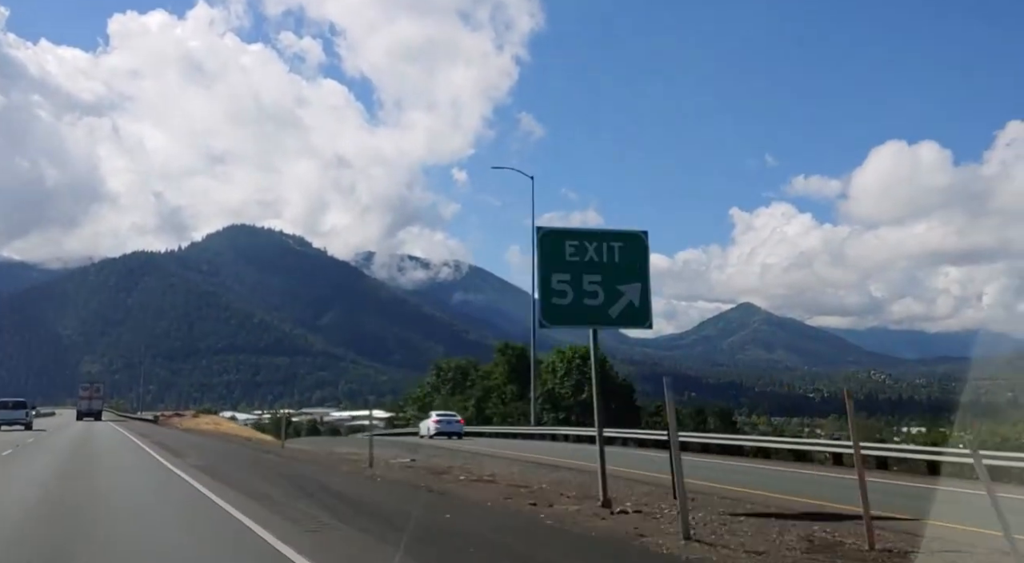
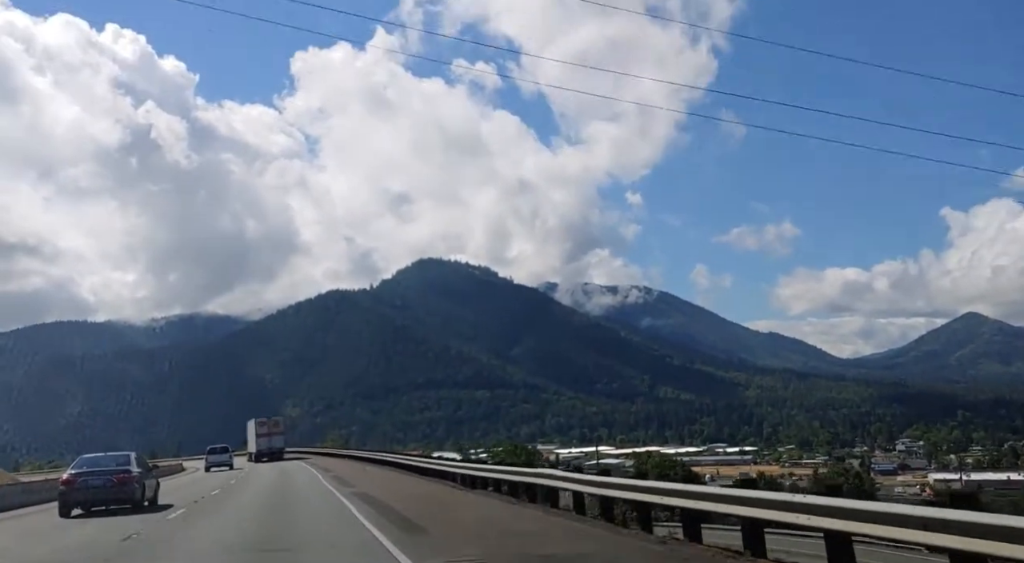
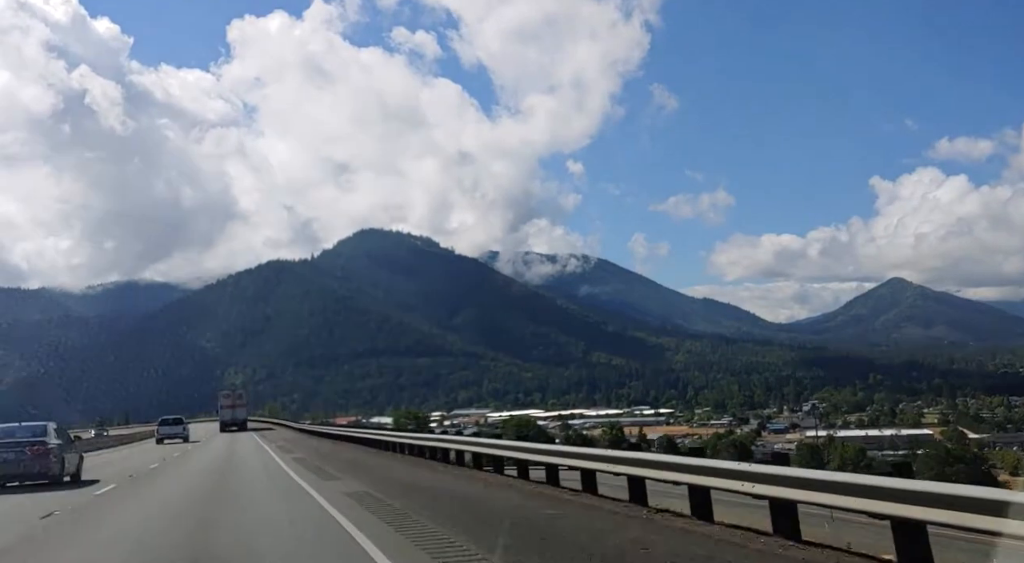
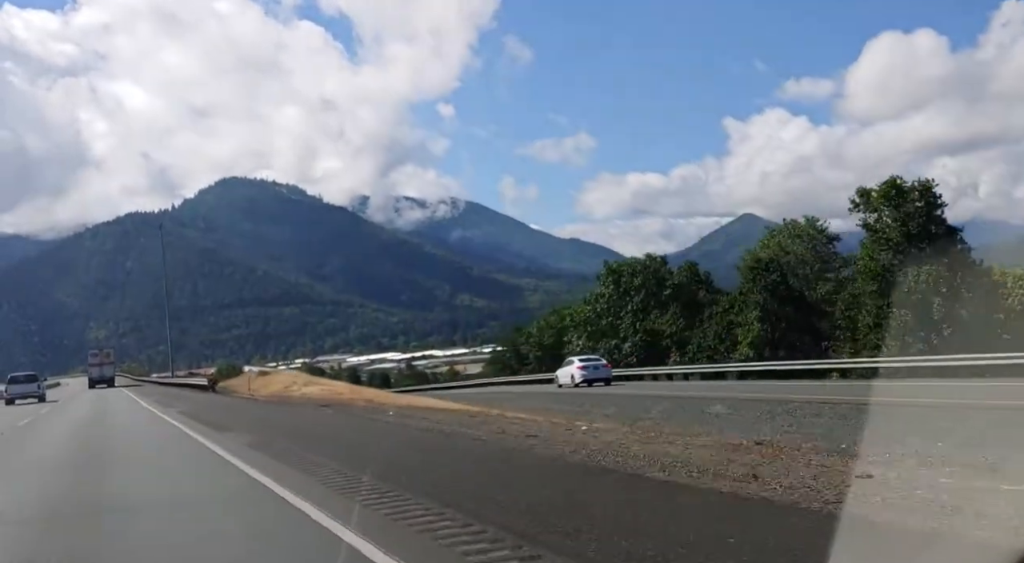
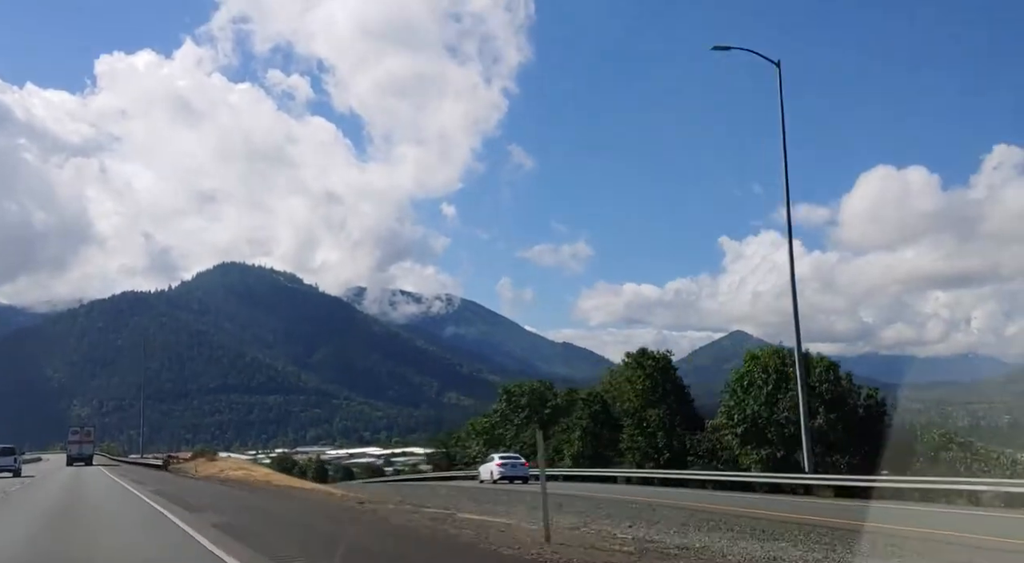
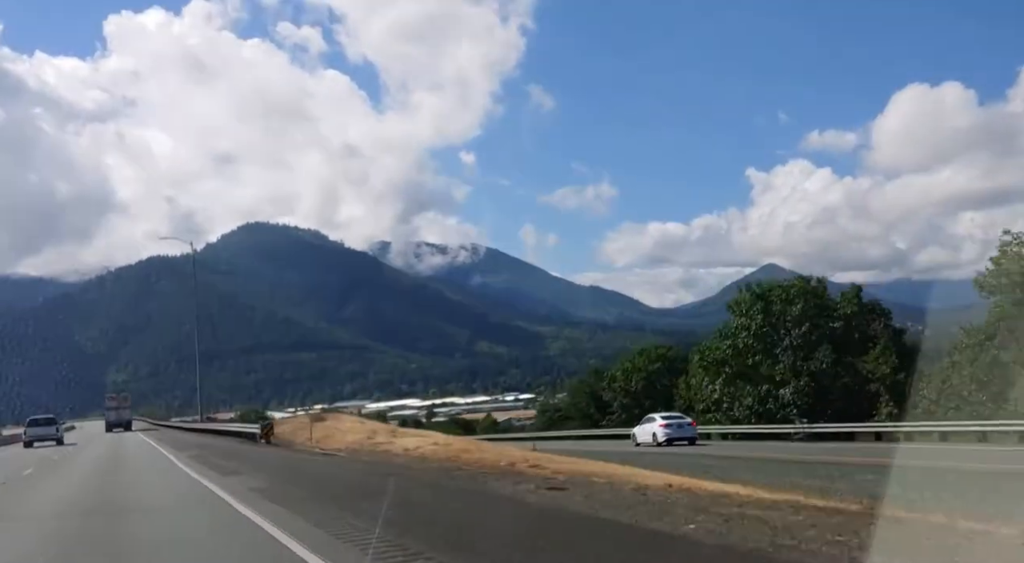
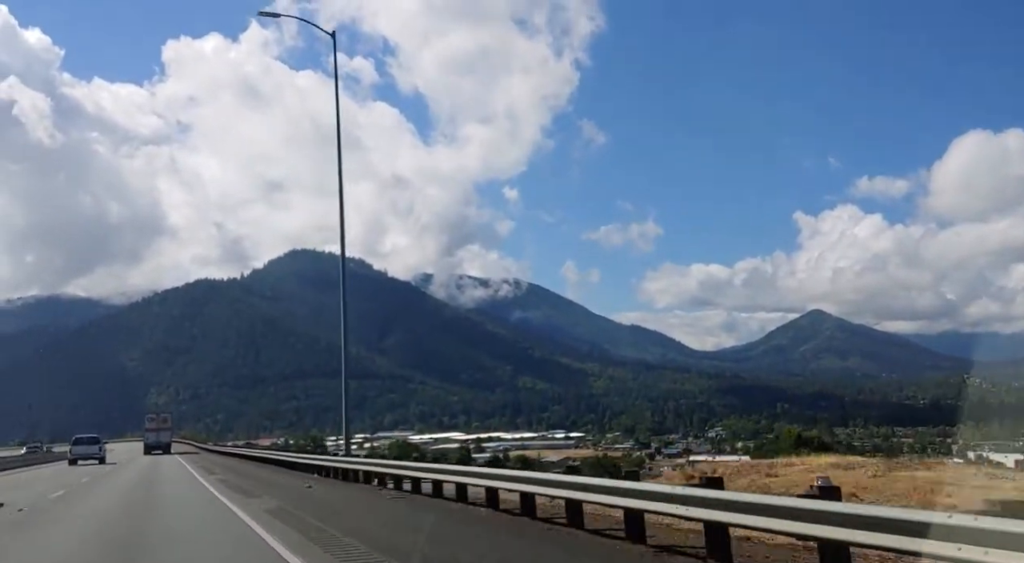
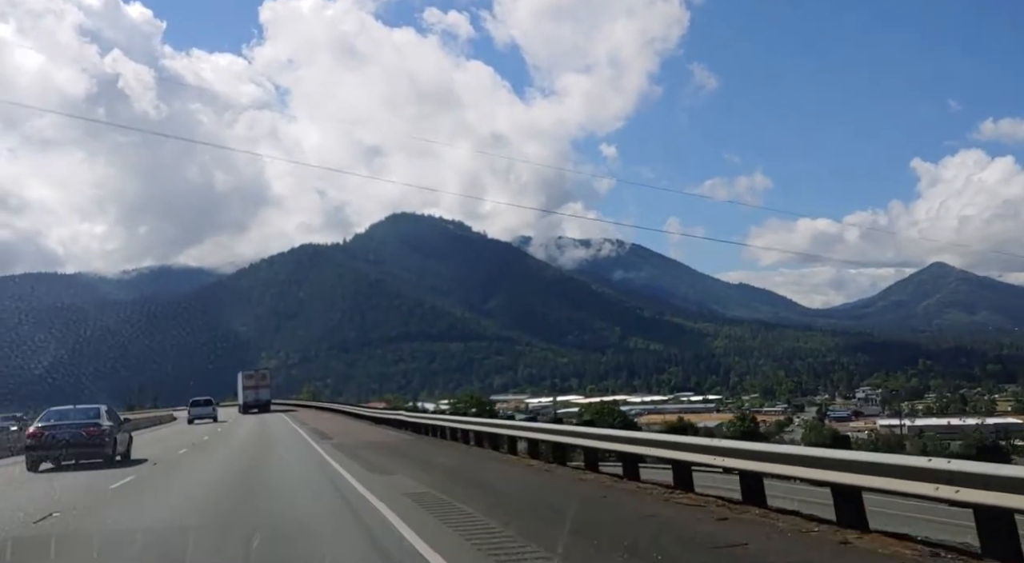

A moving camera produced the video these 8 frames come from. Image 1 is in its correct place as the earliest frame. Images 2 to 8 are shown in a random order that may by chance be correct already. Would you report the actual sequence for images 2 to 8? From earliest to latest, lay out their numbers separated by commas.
5, 4, 6, 7, 3, 8, 2
